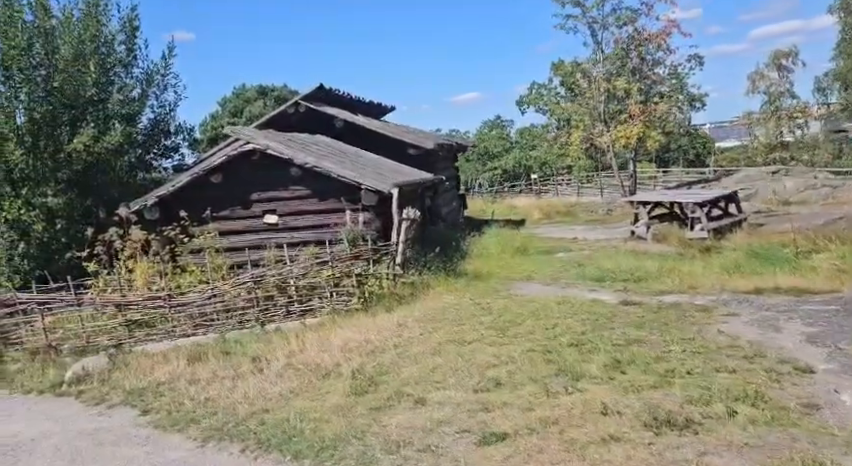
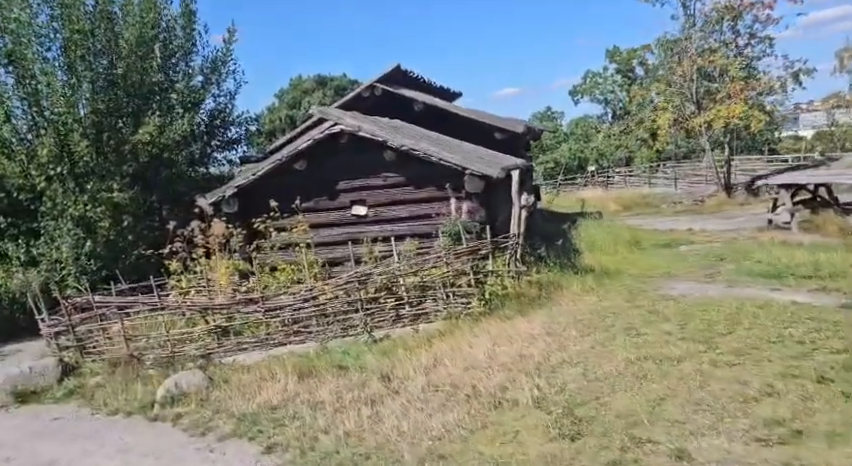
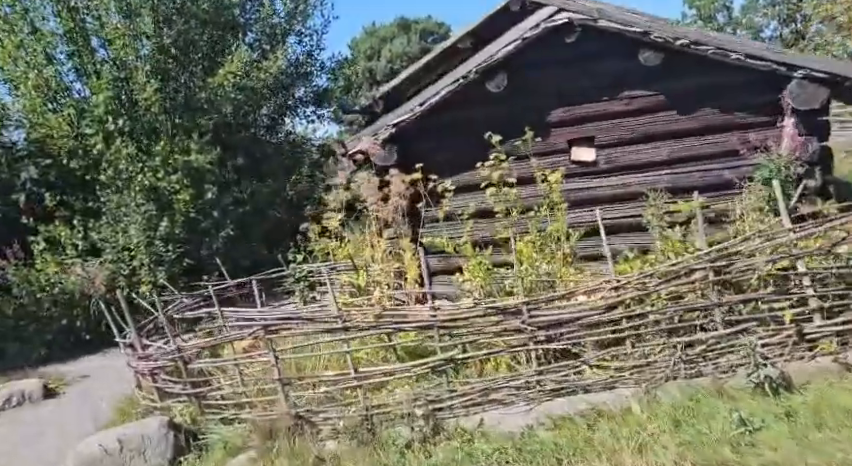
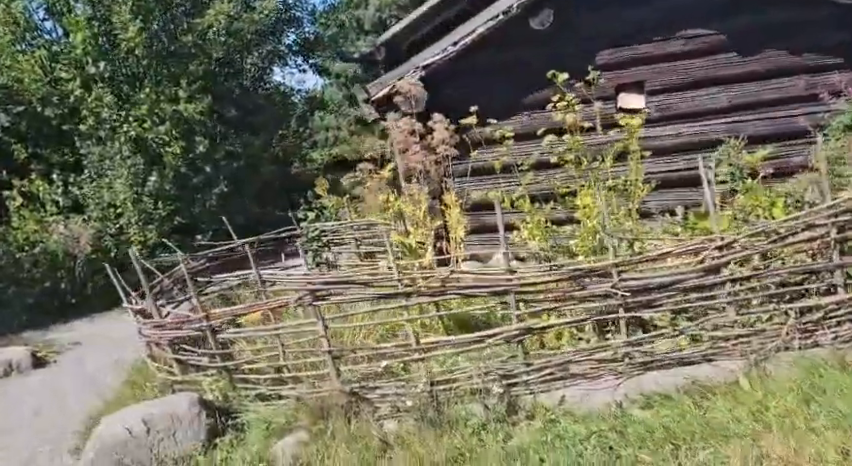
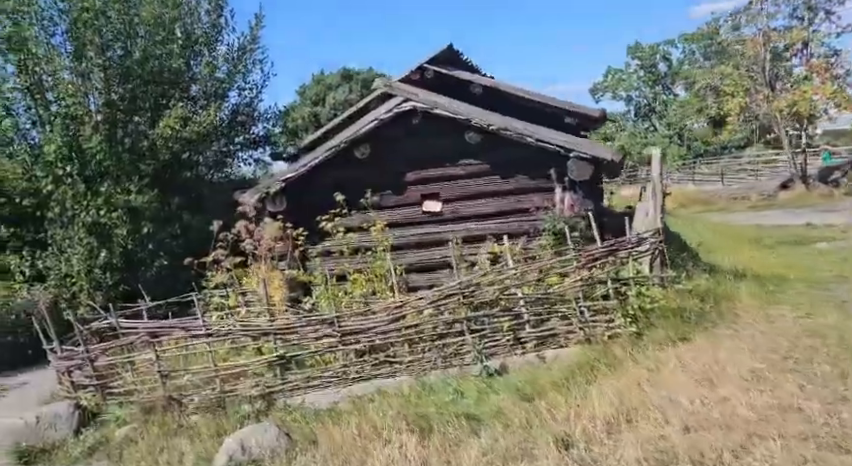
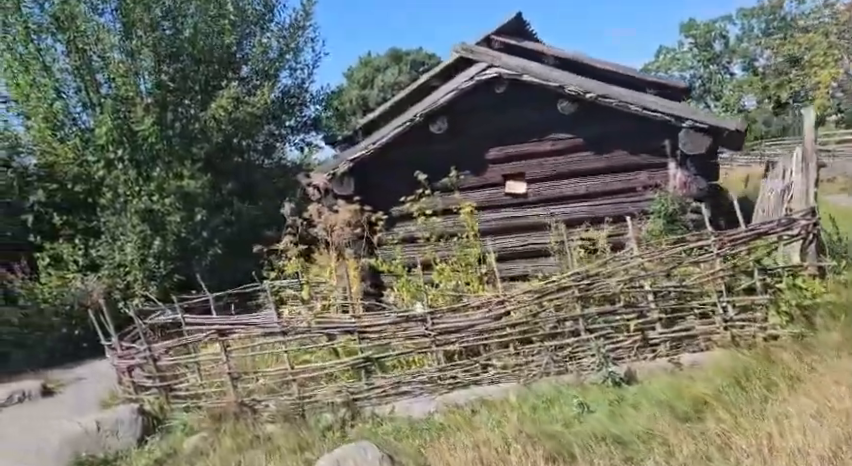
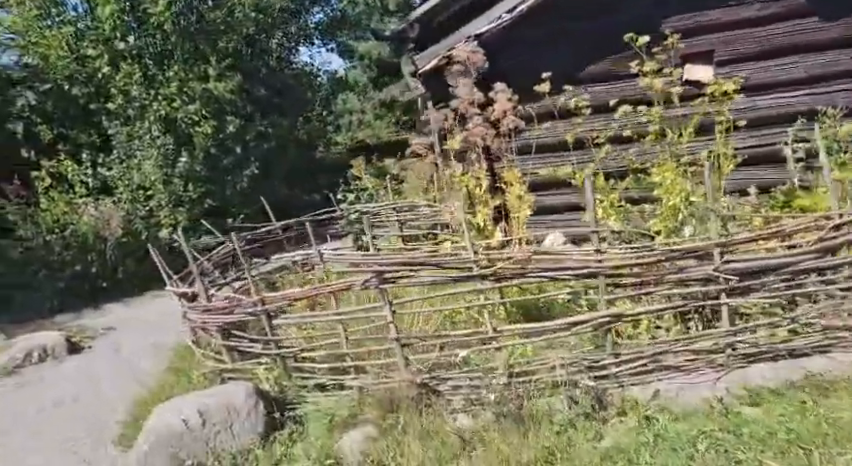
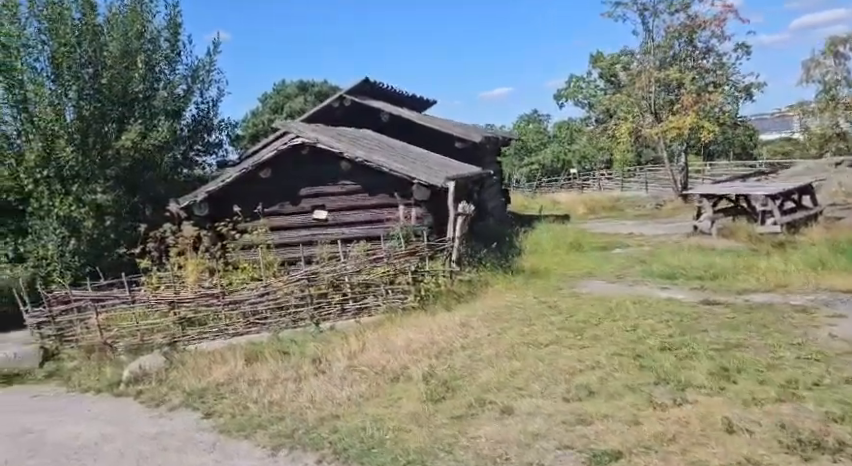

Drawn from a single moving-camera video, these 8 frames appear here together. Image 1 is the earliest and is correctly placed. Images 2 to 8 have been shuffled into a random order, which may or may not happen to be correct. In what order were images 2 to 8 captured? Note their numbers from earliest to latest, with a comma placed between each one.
8, 2, 5, 6, 3, 4, 7
